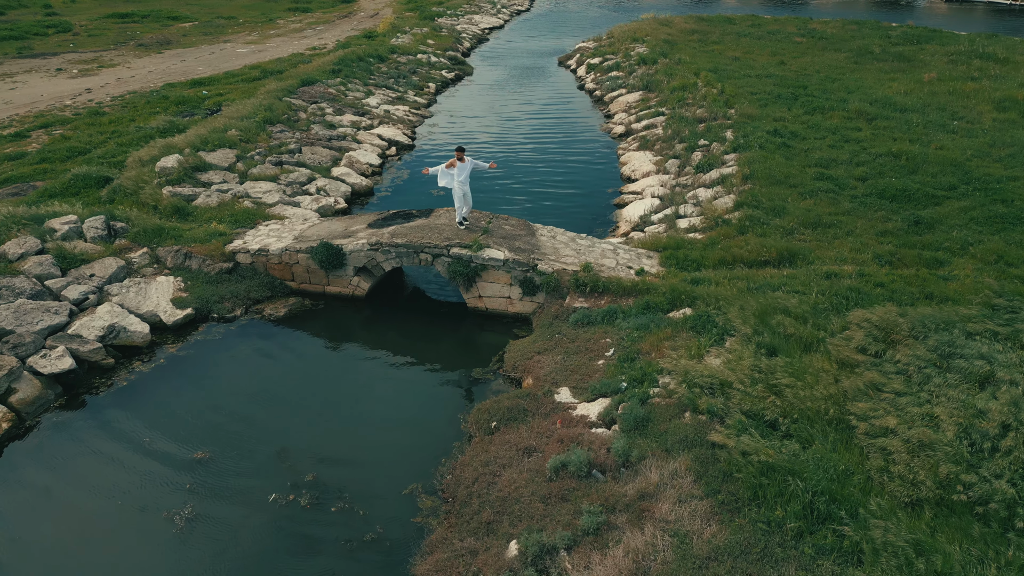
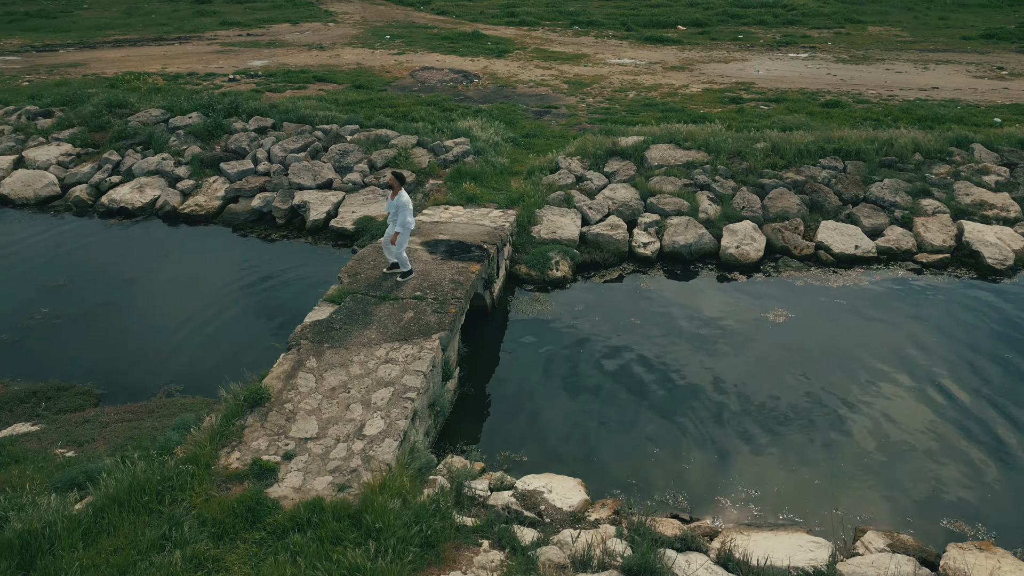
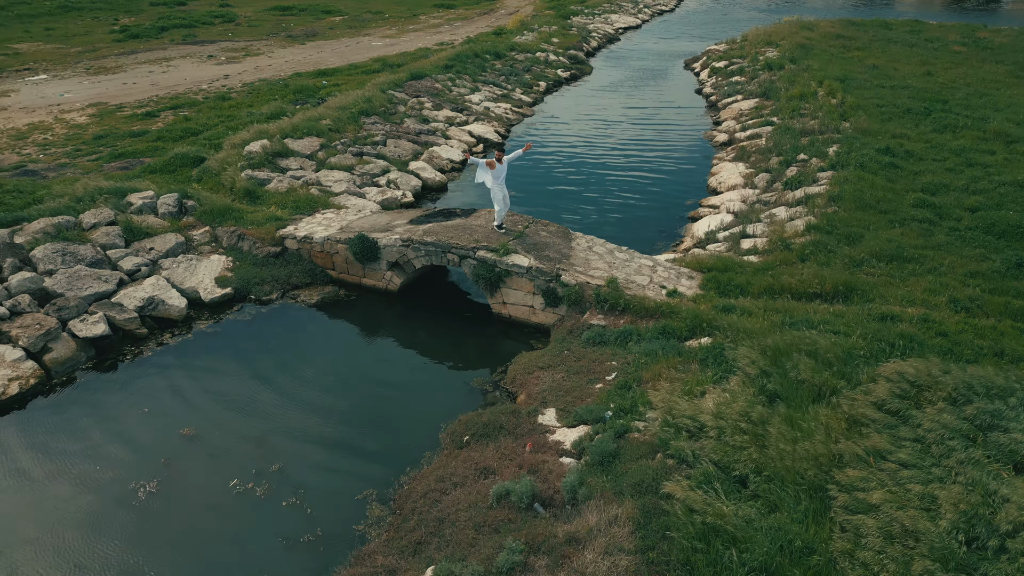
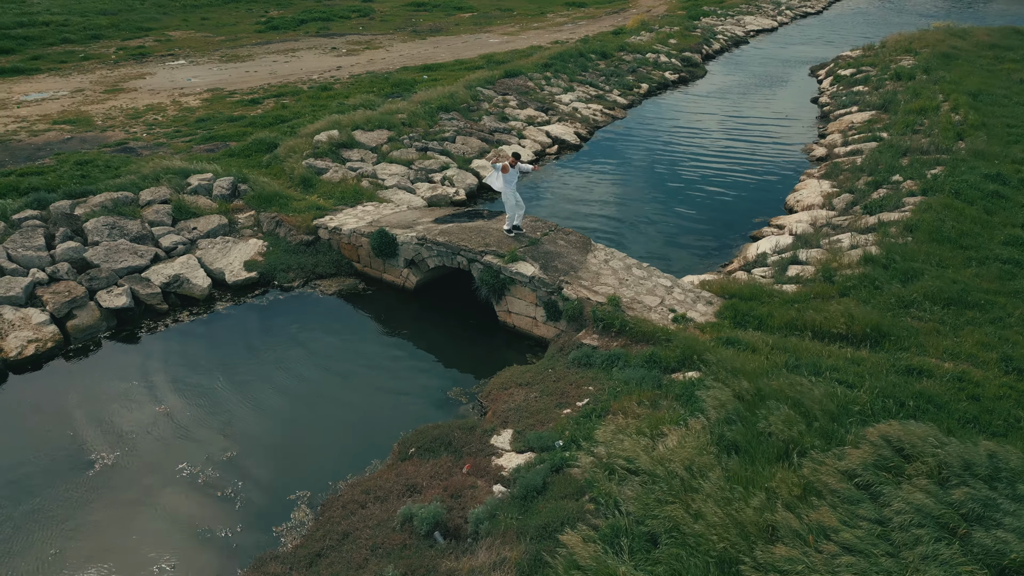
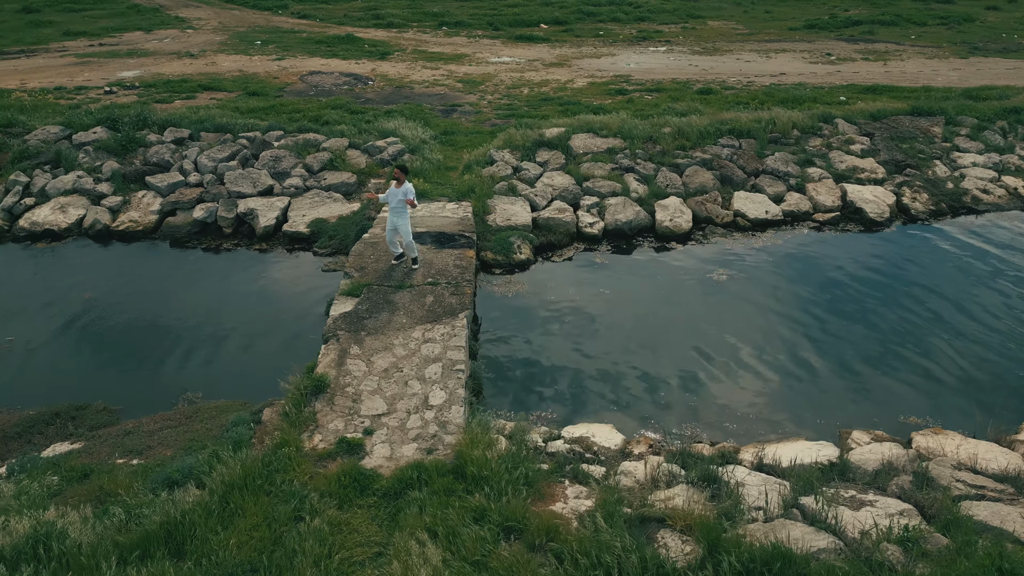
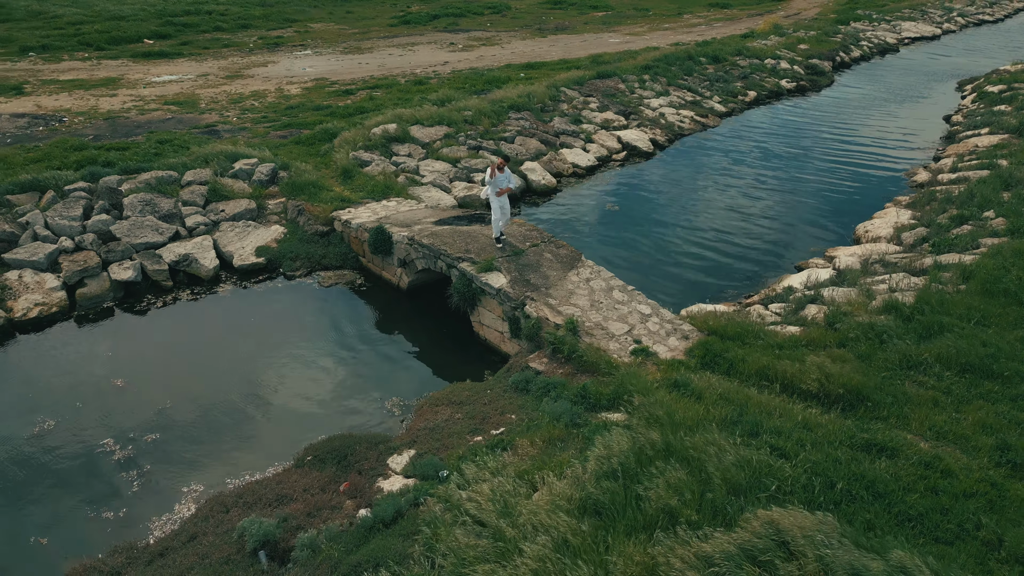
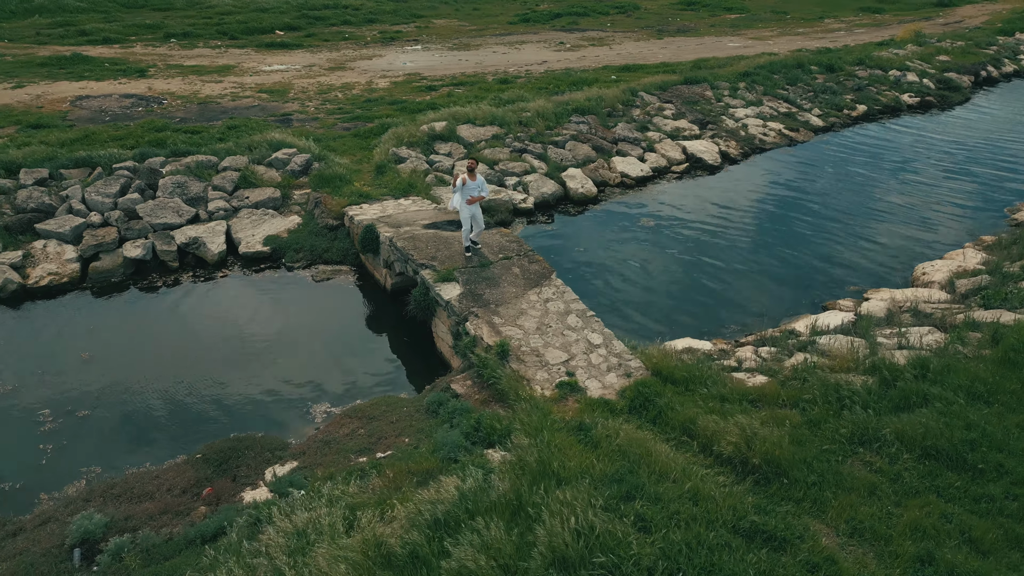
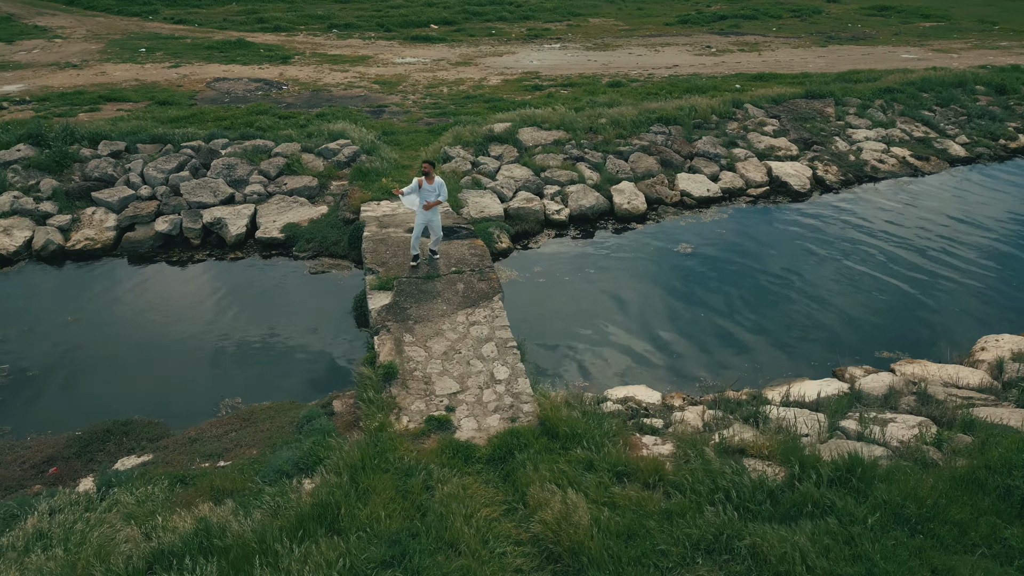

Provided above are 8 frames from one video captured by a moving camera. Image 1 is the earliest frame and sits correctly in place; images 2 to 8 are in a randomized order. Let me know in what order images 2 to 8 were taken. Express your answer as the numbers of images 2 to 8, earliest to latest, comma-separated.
3, 4, 6, 7, 8, 5, 2
